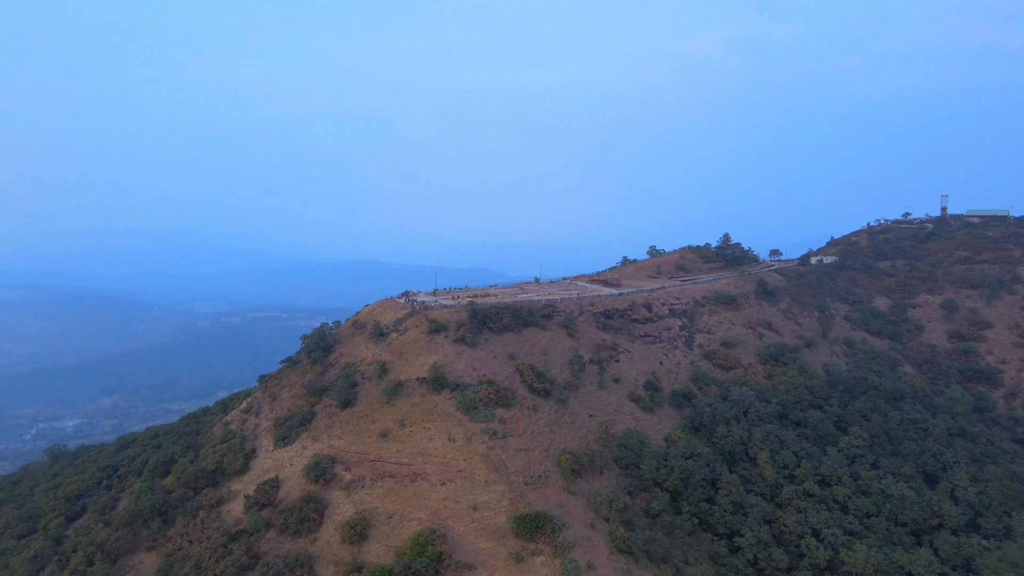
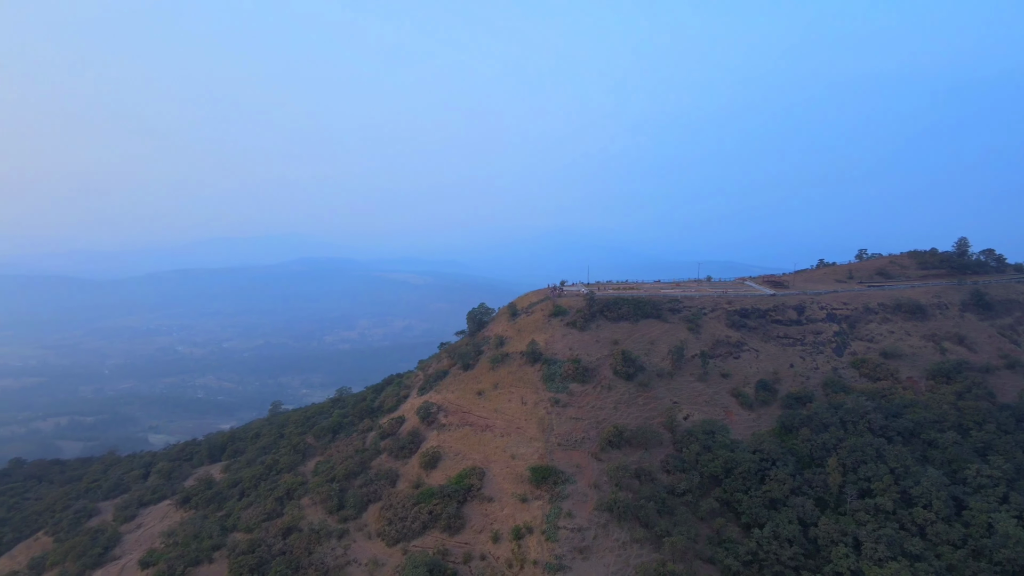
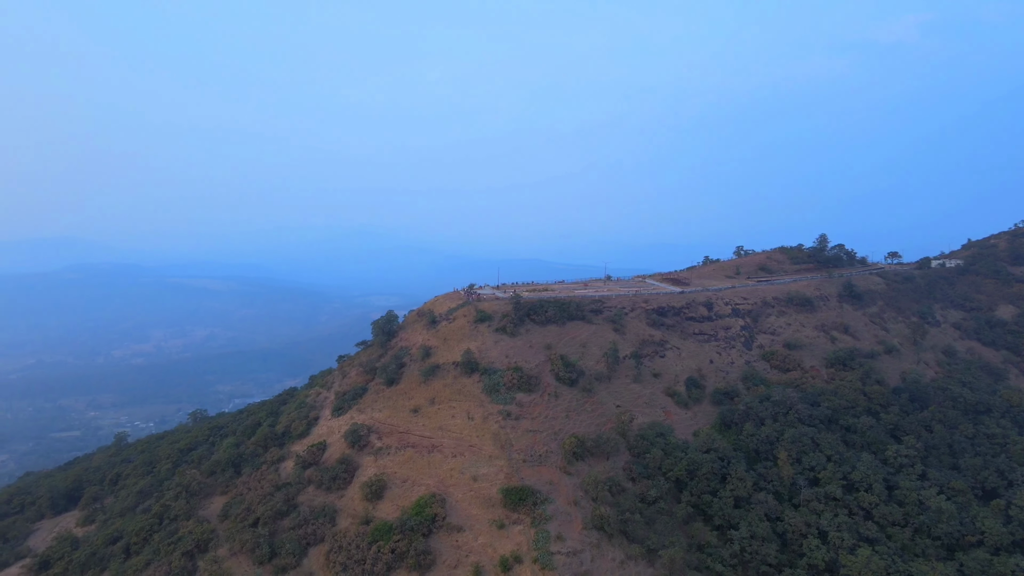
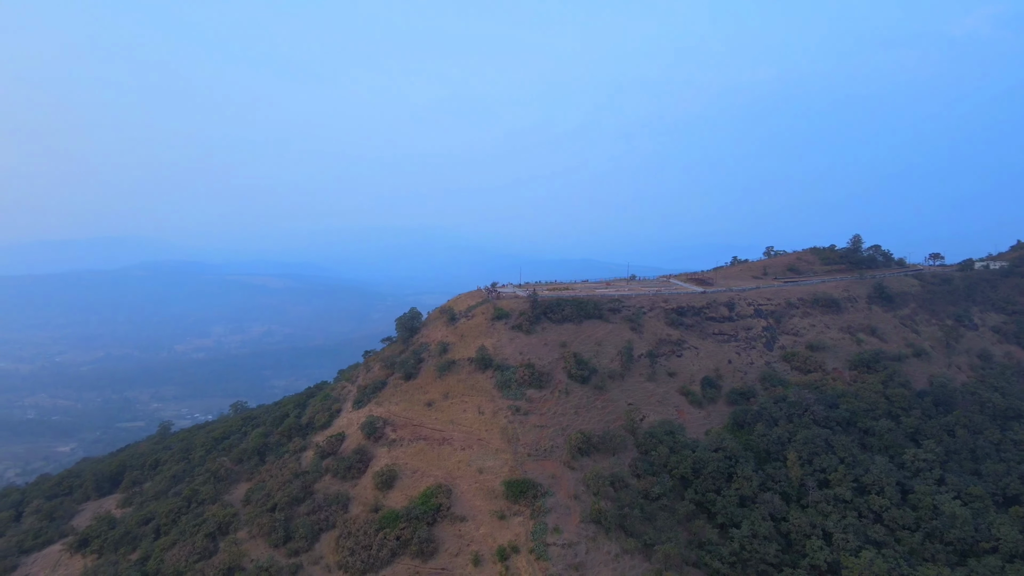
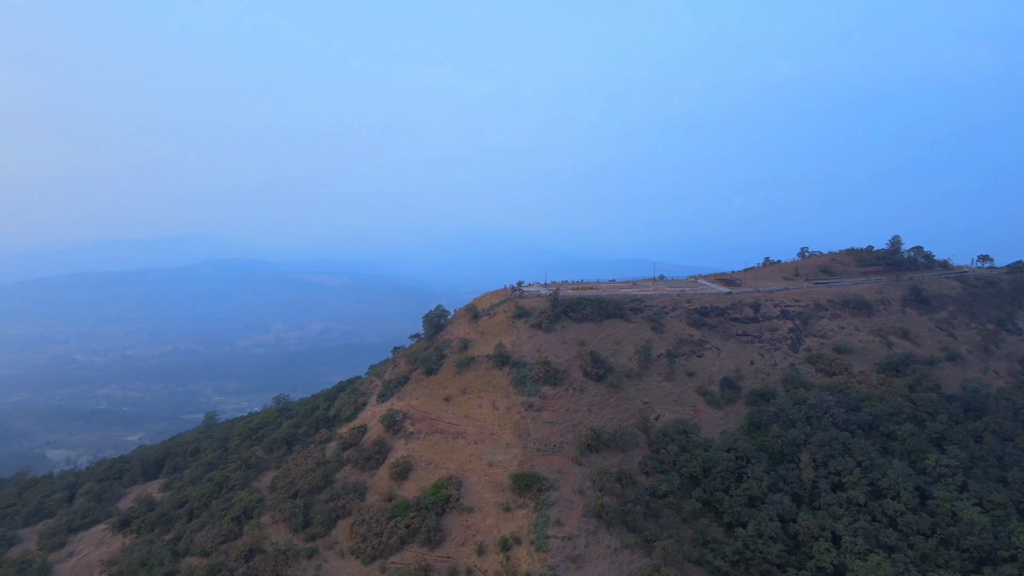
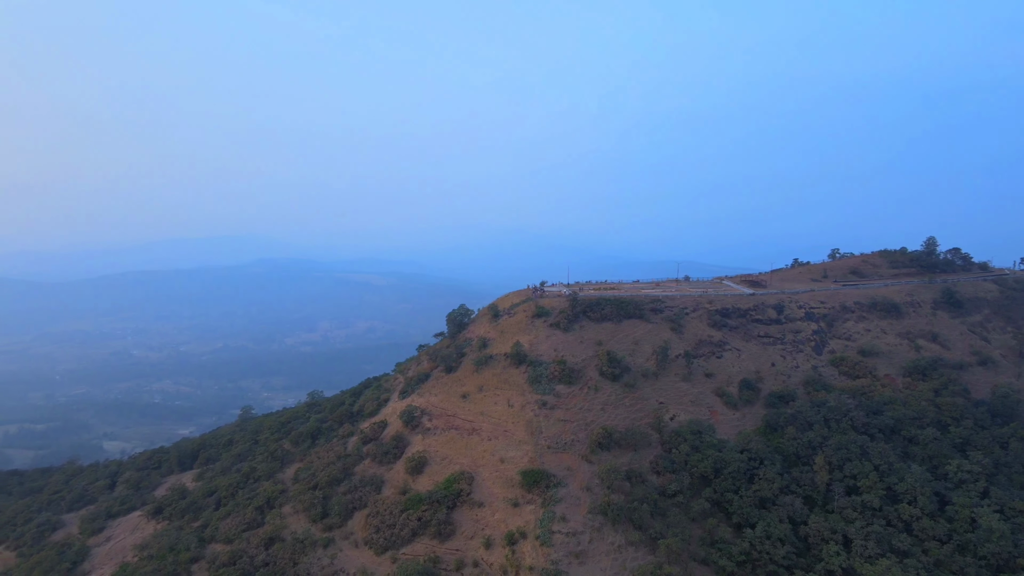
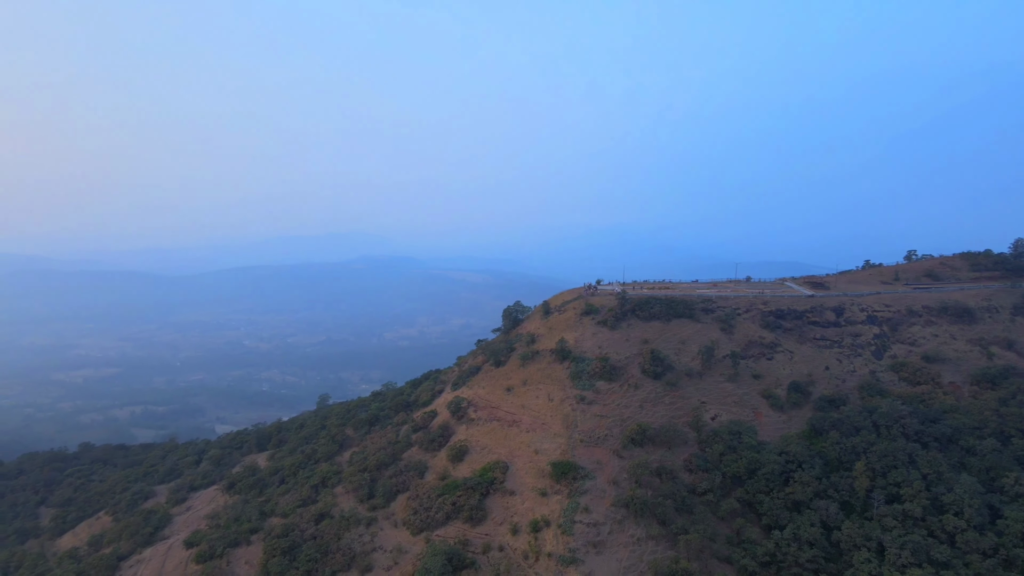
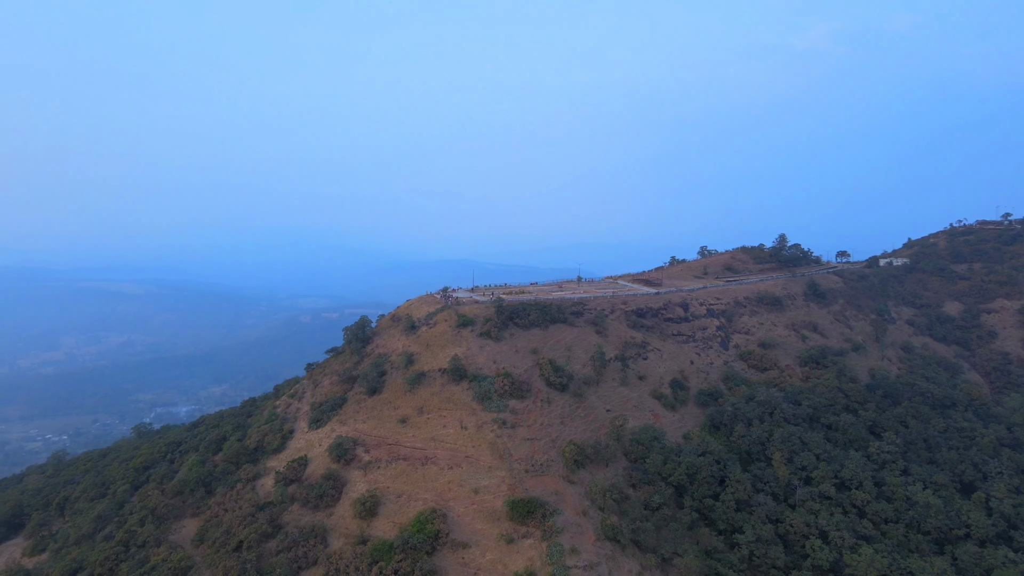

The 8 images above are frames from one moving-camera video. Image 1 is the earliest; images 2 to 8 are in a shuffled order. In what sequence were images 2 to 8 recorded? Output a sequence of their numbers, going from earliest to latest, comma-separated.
8, 3, 4, 5, 6, 2, 7
